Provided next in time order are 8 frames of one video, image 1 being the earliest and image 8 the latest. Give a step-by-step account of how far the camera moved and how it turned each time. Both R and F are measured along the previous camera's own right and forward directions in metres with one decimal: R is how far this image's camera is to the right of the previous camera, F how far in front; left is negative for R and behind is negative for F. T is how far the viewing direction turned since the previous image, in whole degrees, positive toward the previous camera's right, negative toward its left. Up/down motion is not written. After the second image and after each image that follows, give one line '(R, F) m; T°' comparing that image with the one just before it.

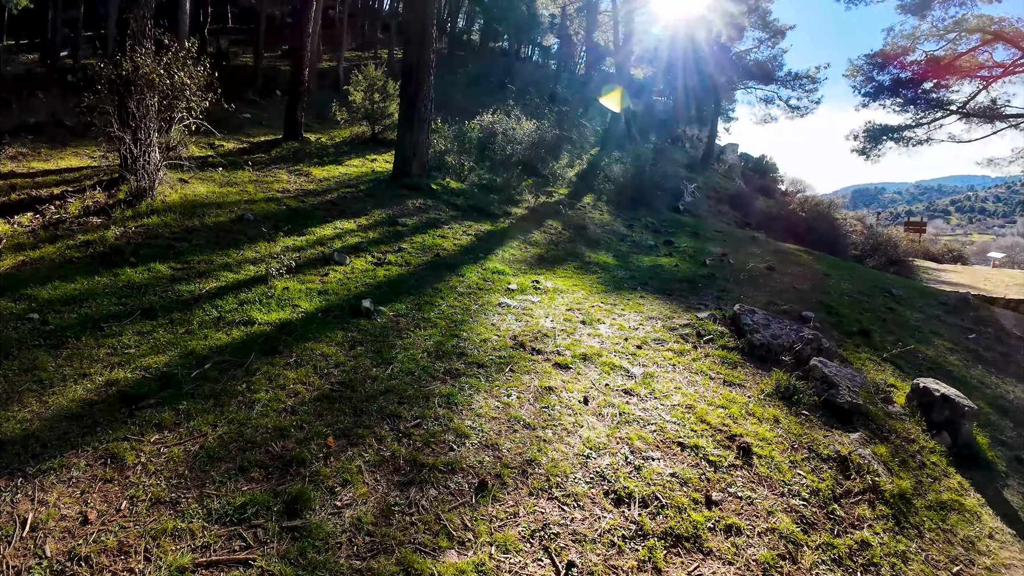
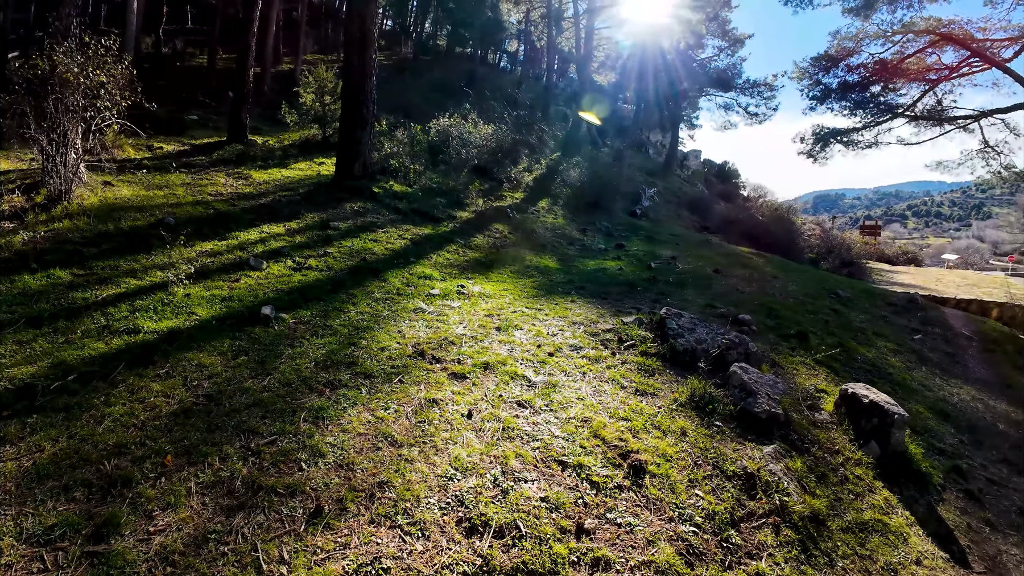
(+0.3, +0.2) m; +2°
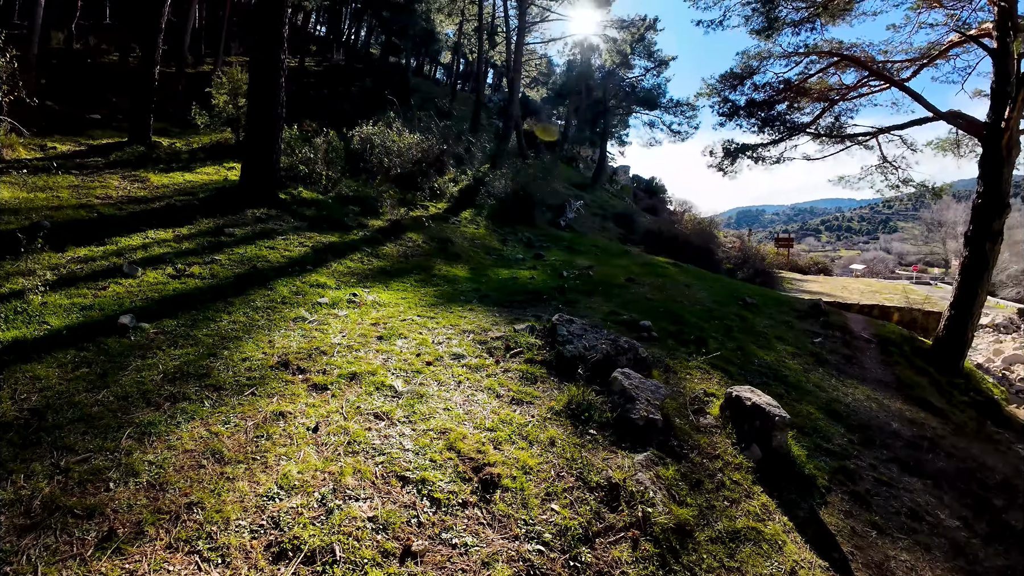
(+0.3, +0.1) m; +6°
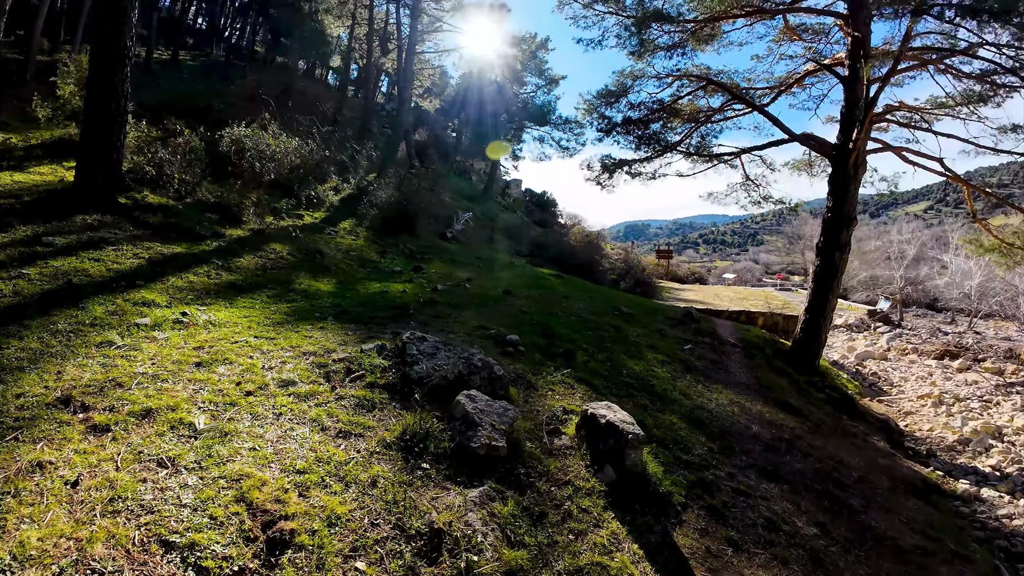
(+0.2, +0.2) m; +10°
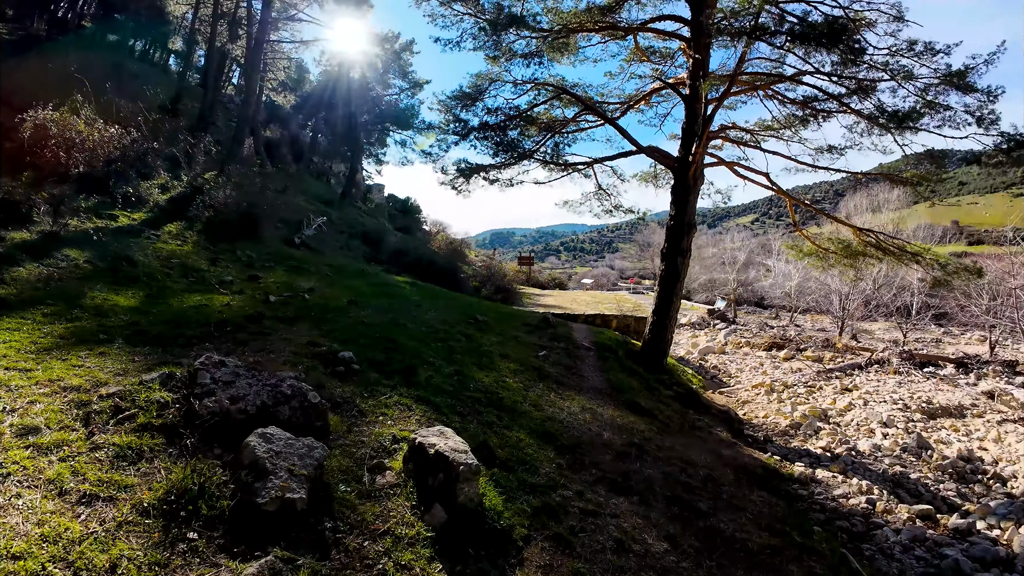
(+0.2, +0.3) m; +13°
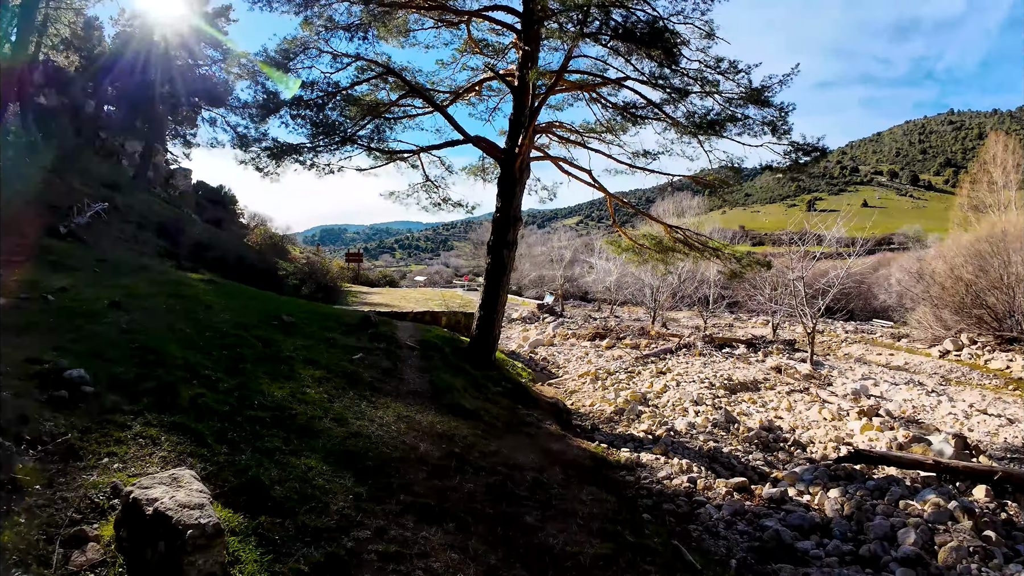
(+0.2, +0.4) m; +16°
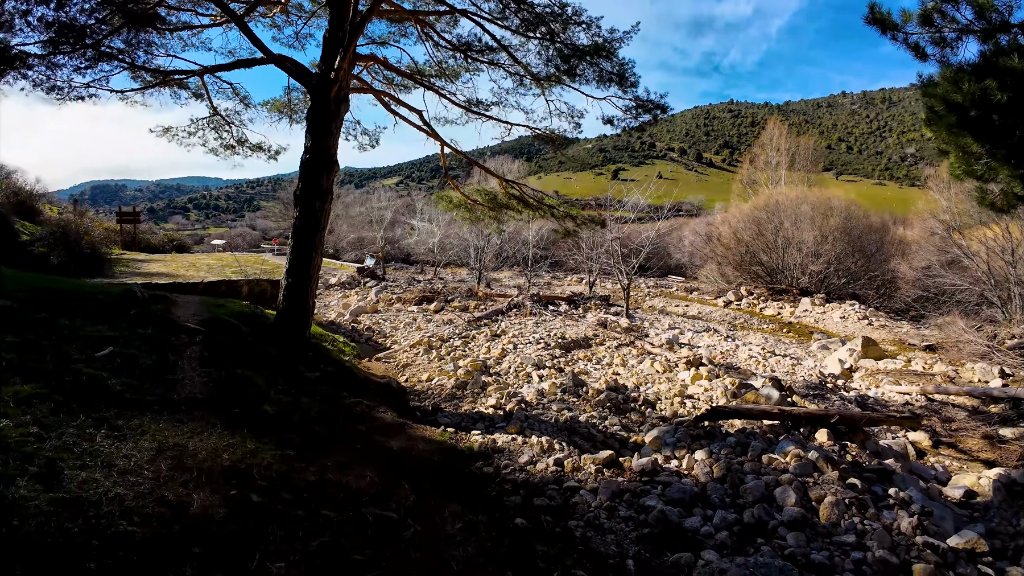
(0.0, +0.9) m; +17°
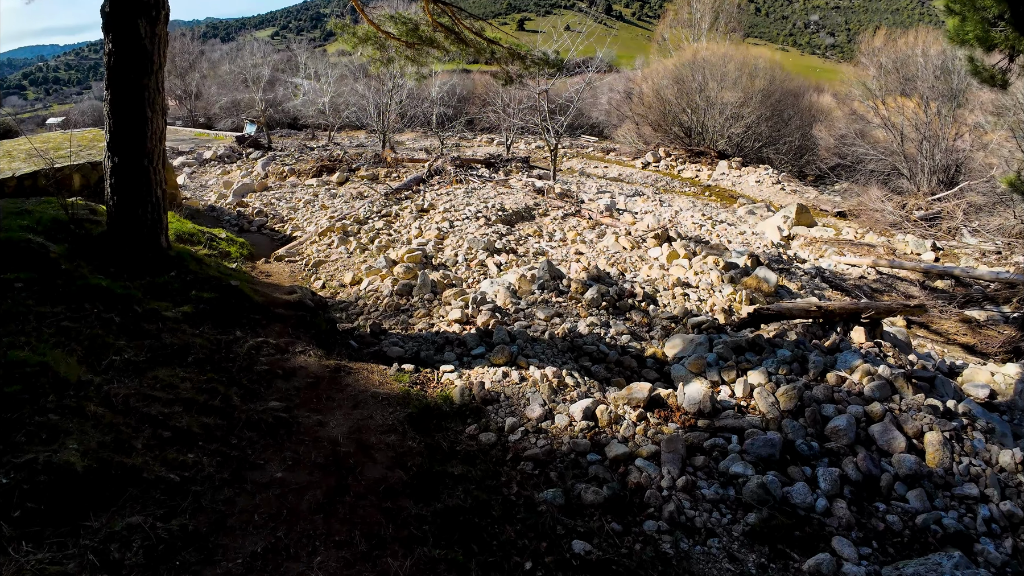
(-0.4, +1.4) m; +10°
